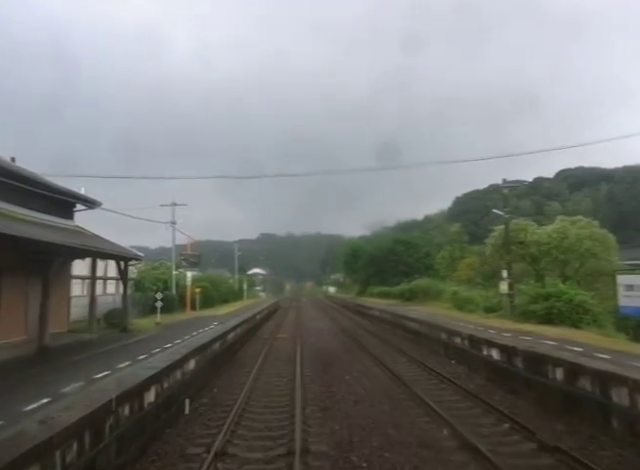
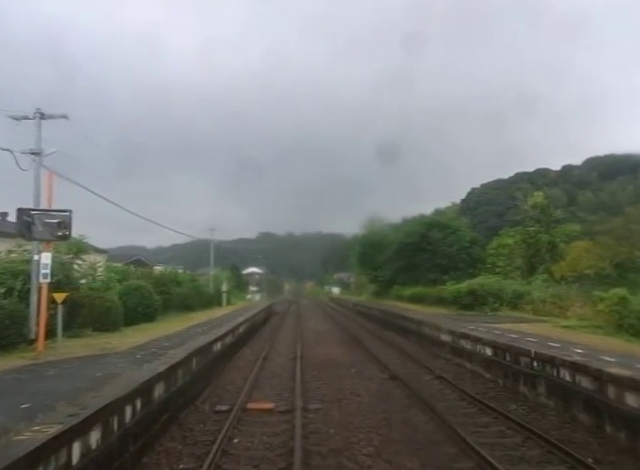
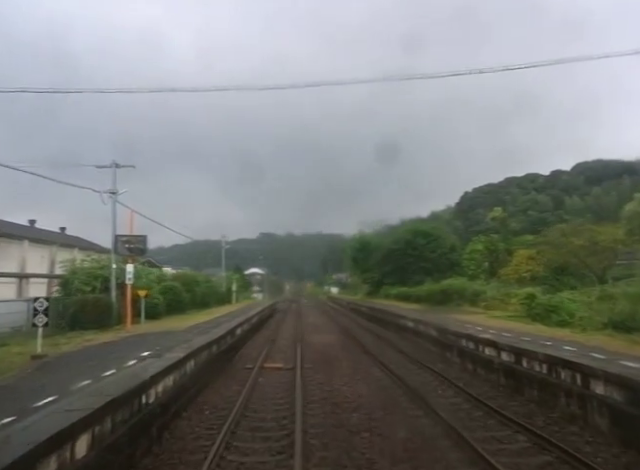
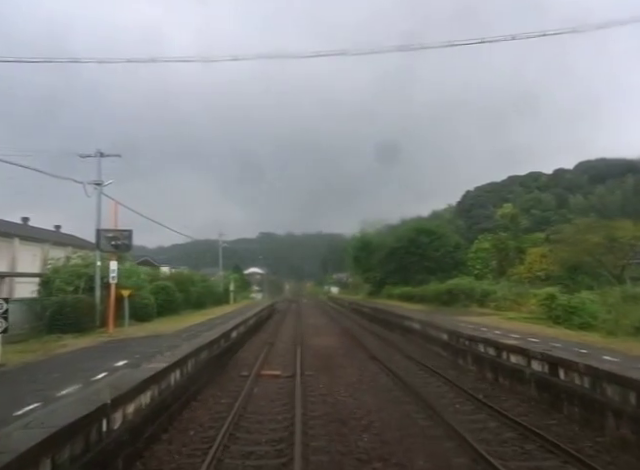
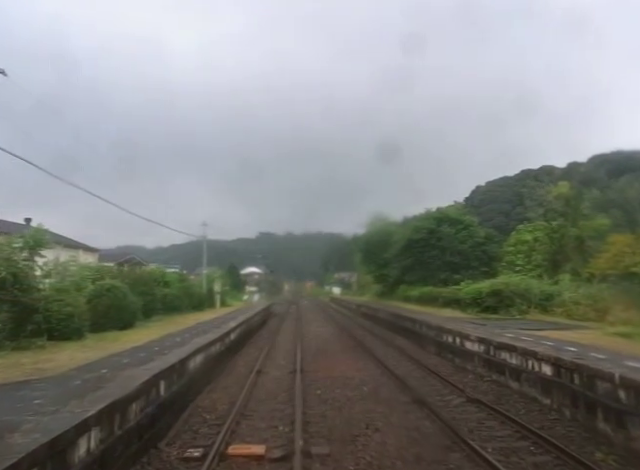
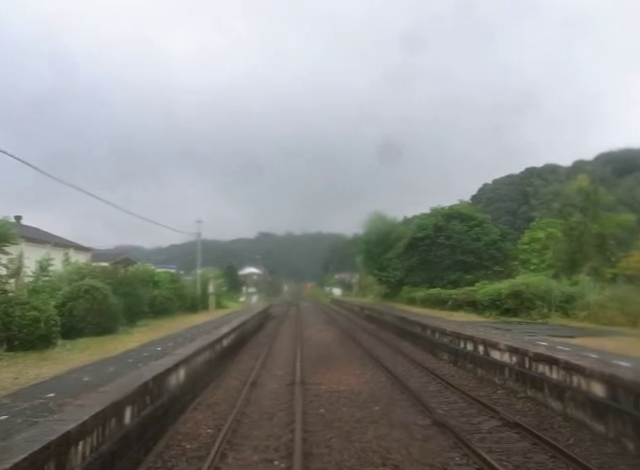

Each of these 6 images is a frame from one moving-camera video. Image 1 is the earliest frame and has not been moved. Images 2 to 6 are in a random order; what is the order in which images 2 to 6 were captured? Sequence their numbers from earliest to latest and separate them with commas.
3, 4, 2, 5, 6
